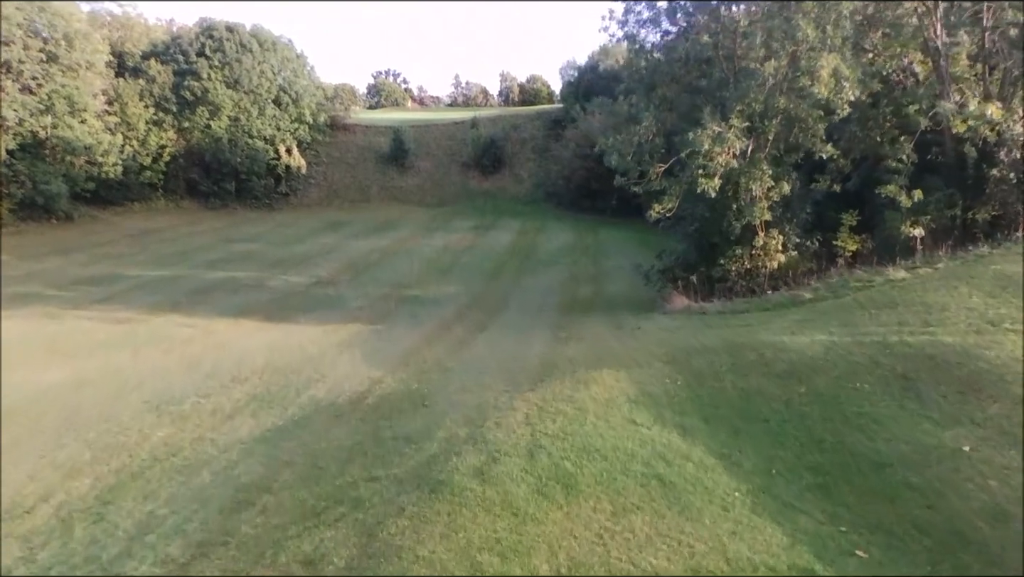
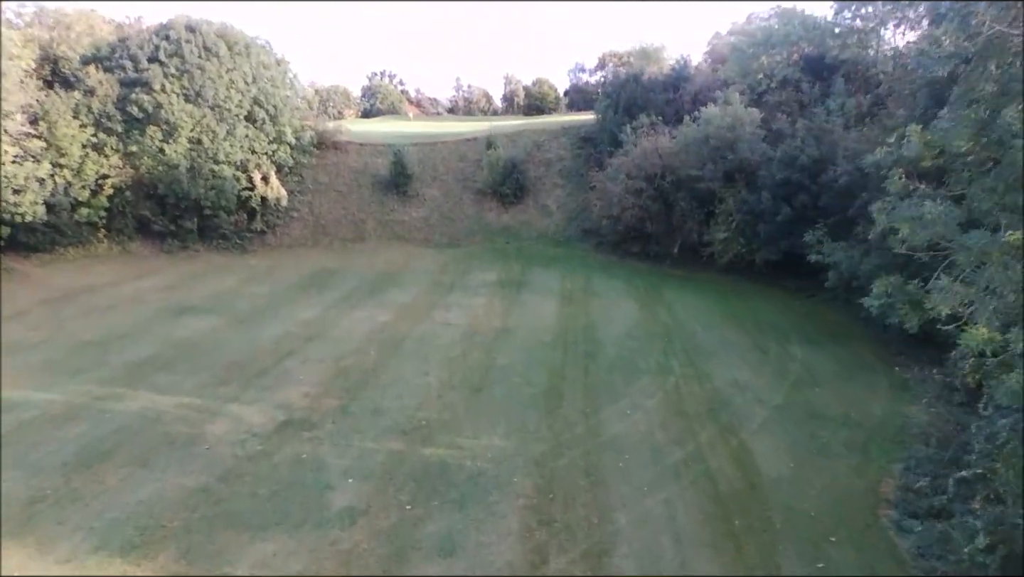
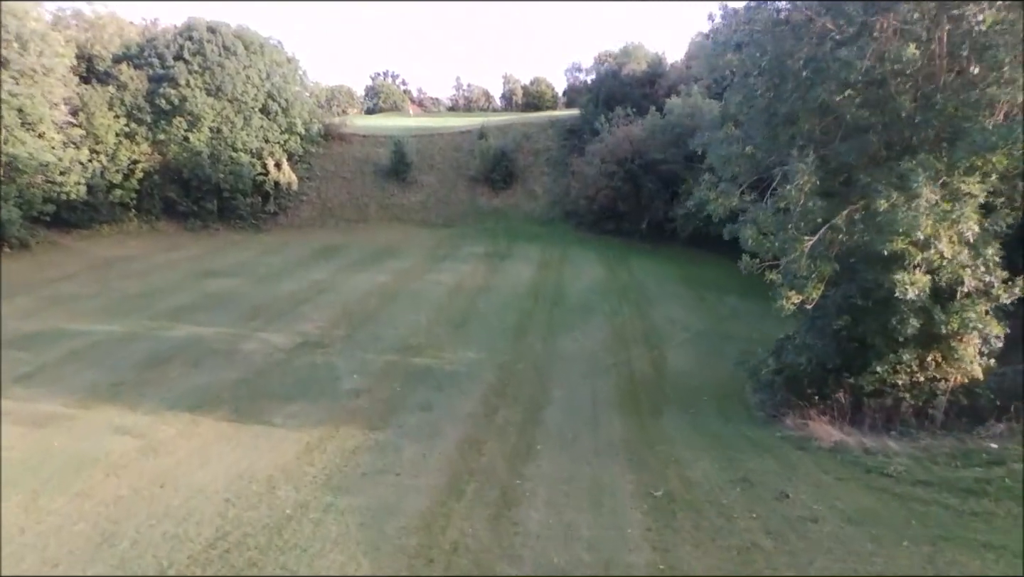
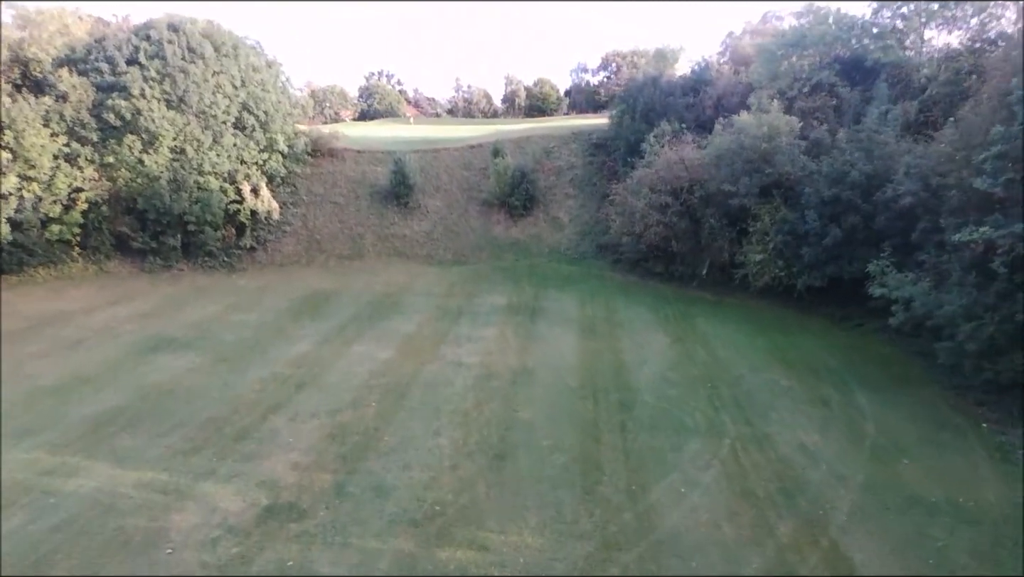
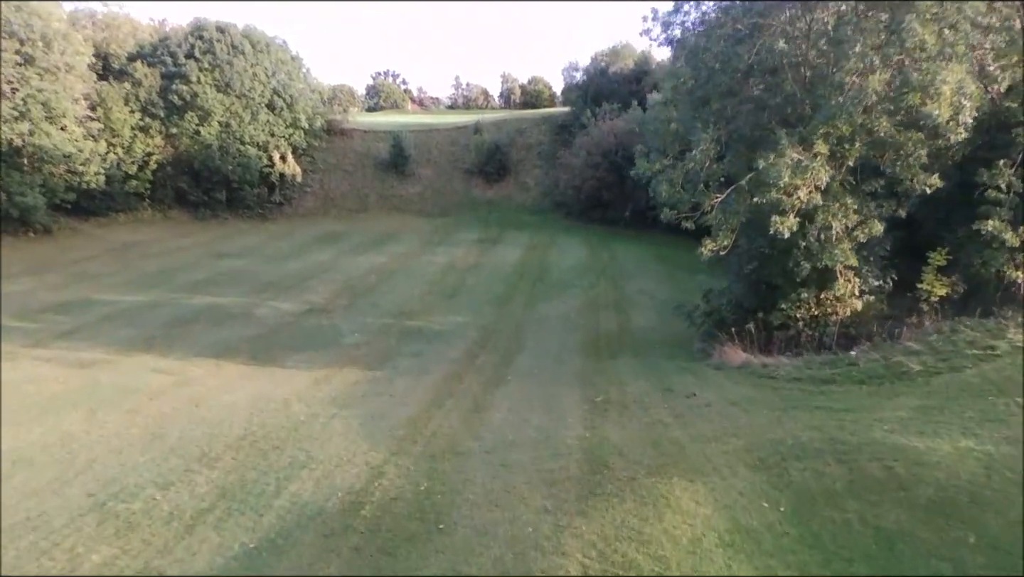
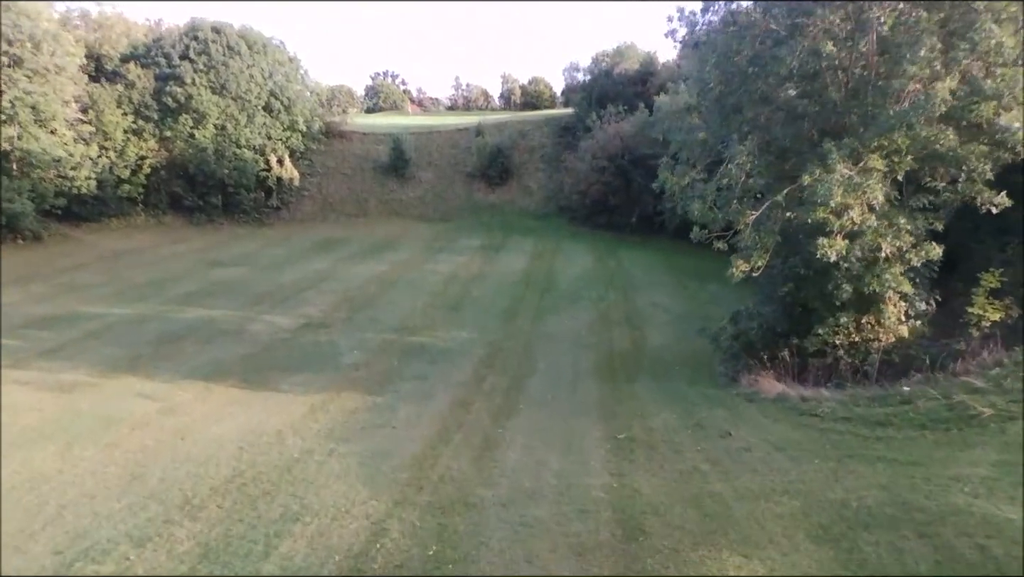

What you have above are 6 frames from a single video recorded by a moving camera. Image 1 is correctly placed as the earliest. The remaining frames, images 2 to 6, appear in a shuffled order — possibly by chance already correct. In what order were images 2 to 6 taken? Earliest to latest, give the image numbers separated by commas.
5, 6, 3, 2, 4
